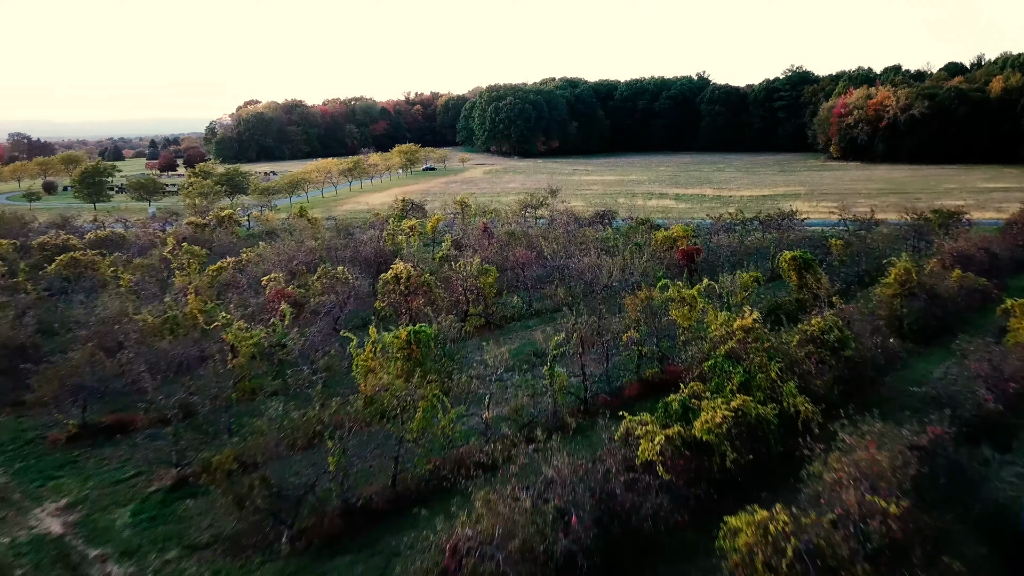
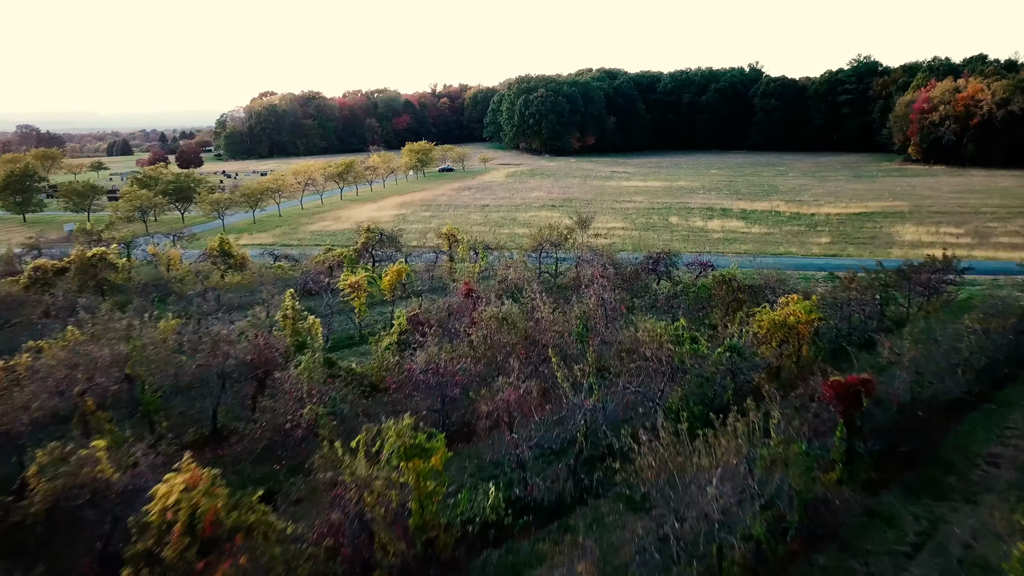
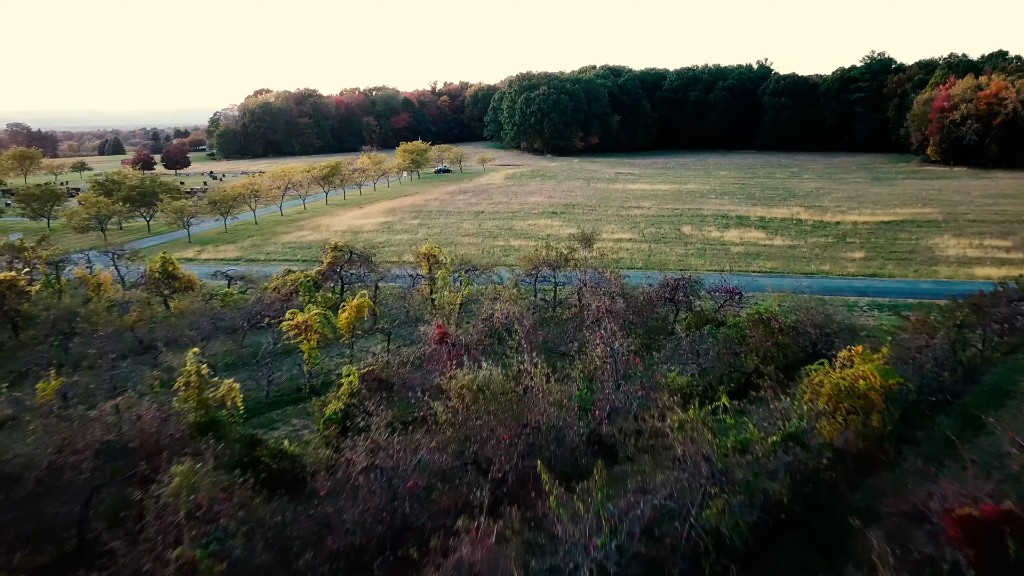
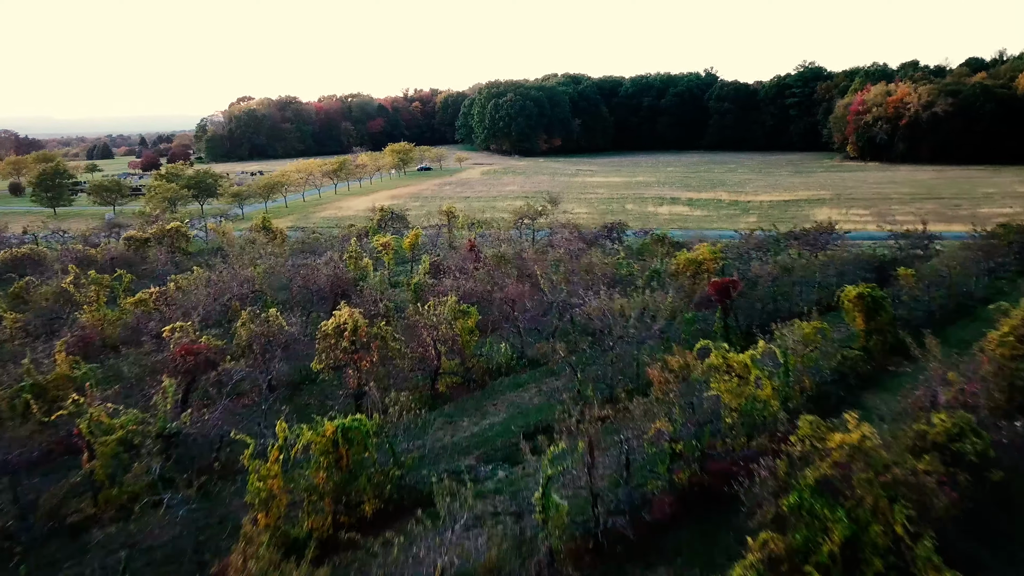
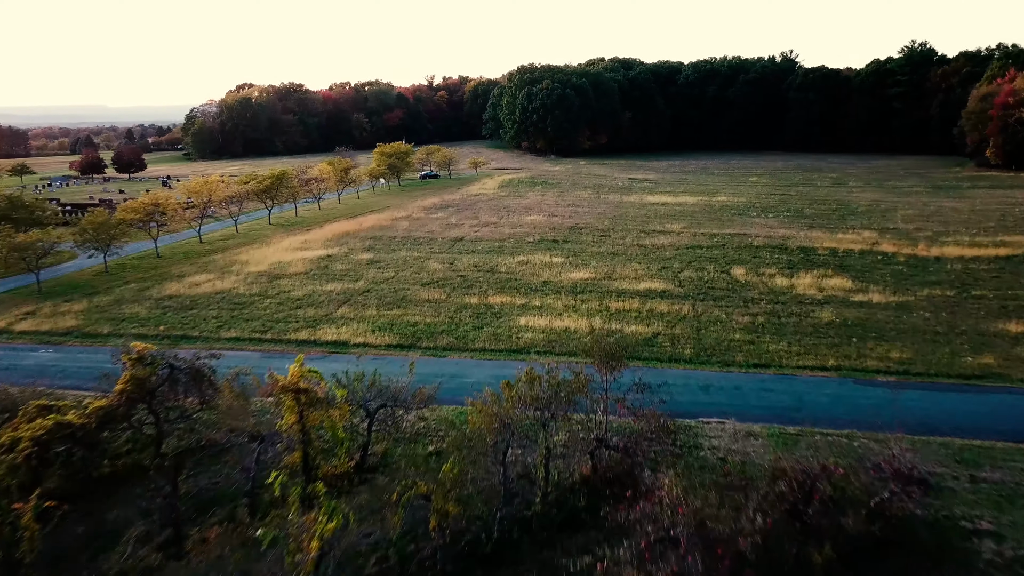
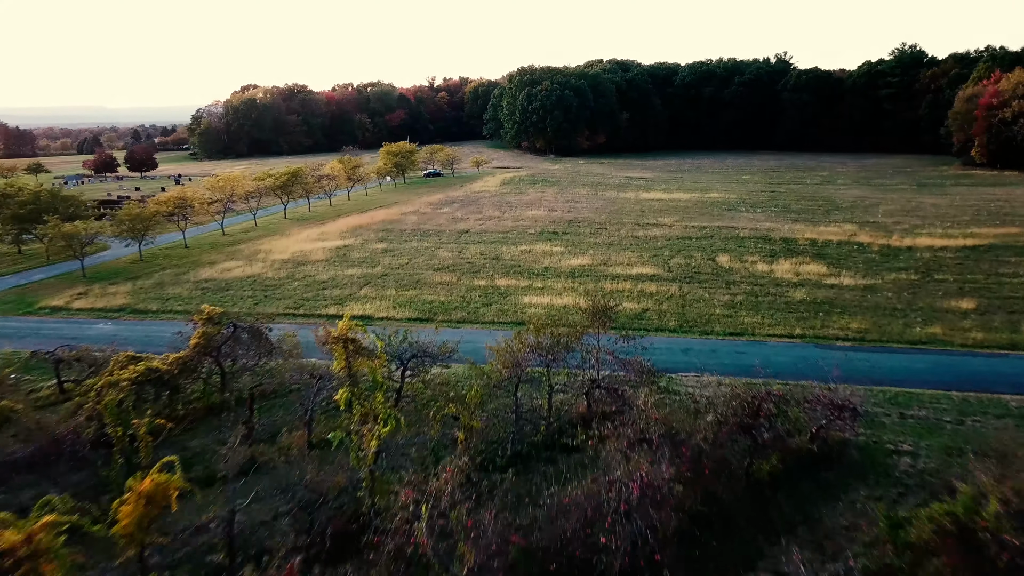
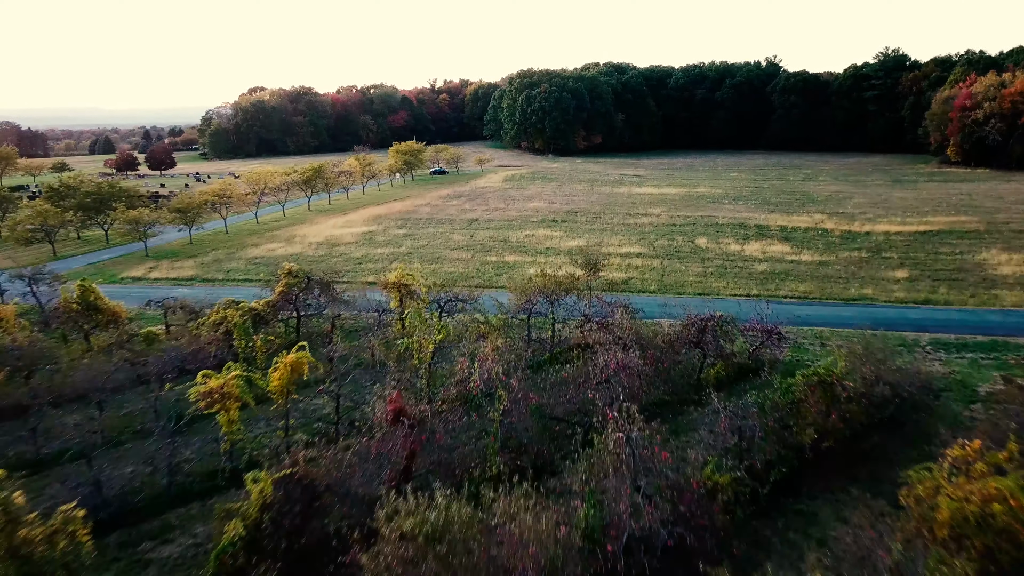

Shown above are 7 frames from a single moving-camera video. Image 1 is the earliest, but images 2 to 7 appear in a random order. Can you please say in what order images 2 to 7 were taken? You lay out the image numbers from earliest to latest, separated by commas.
4, 2, 3, 7, 6, 5
